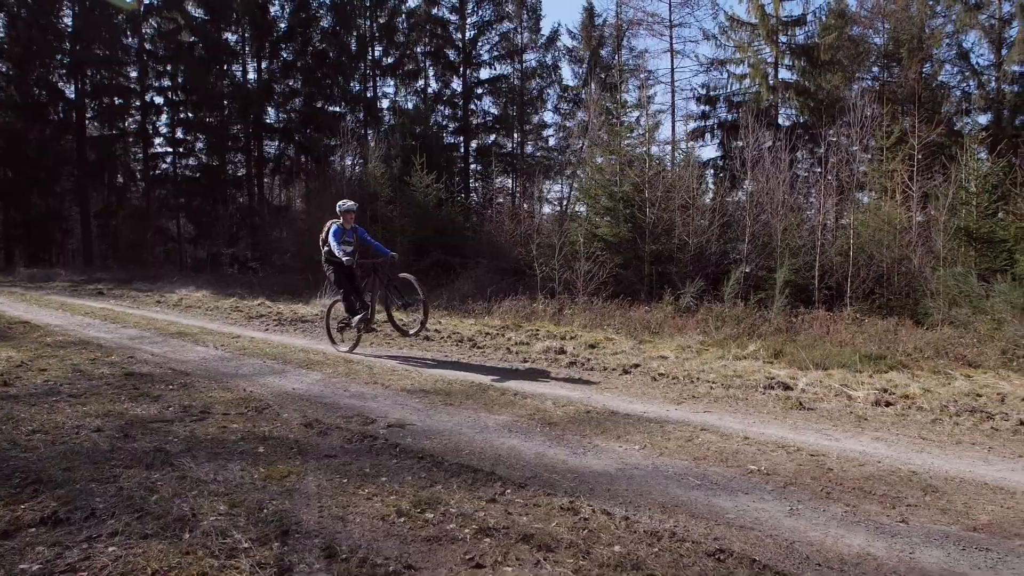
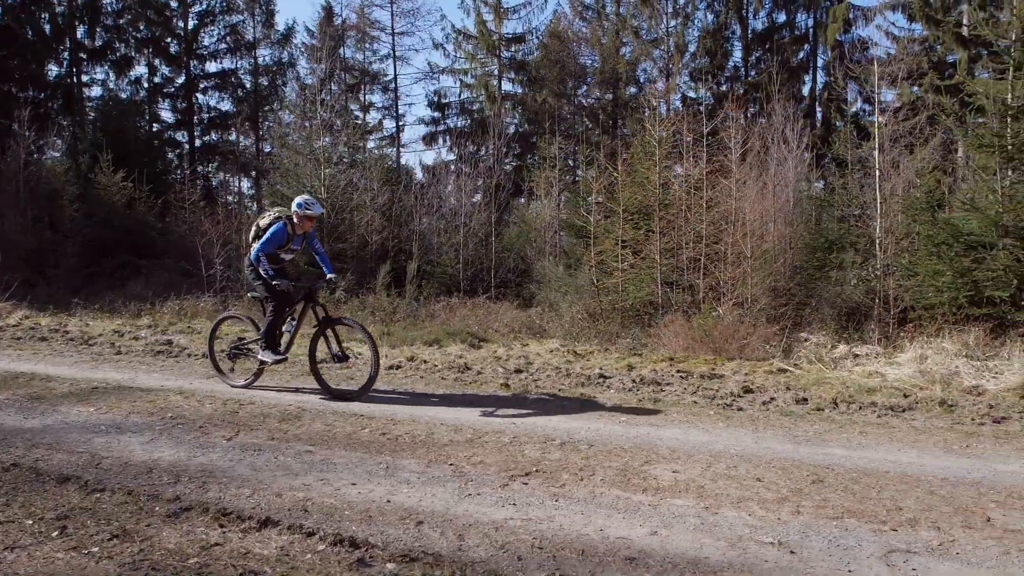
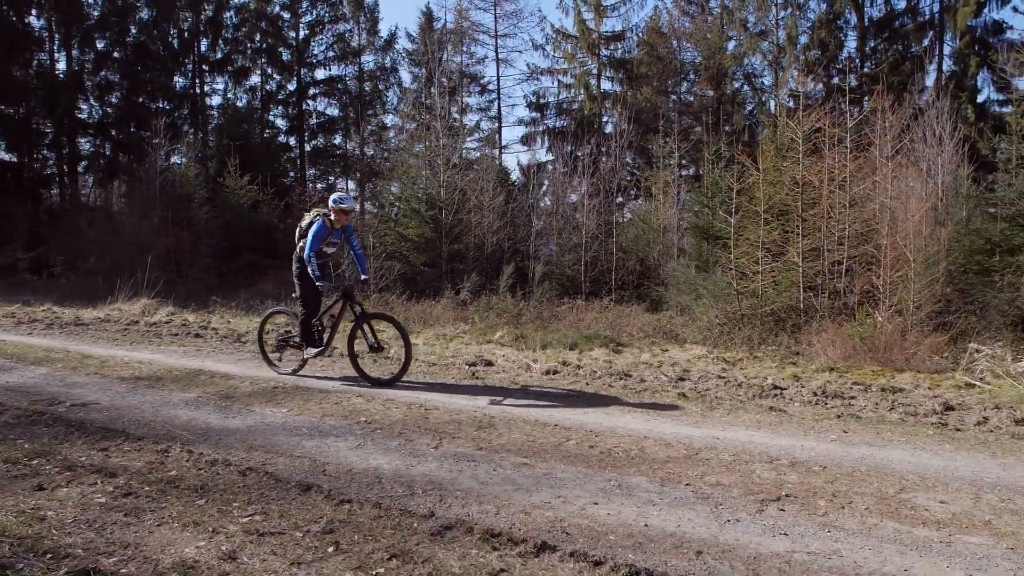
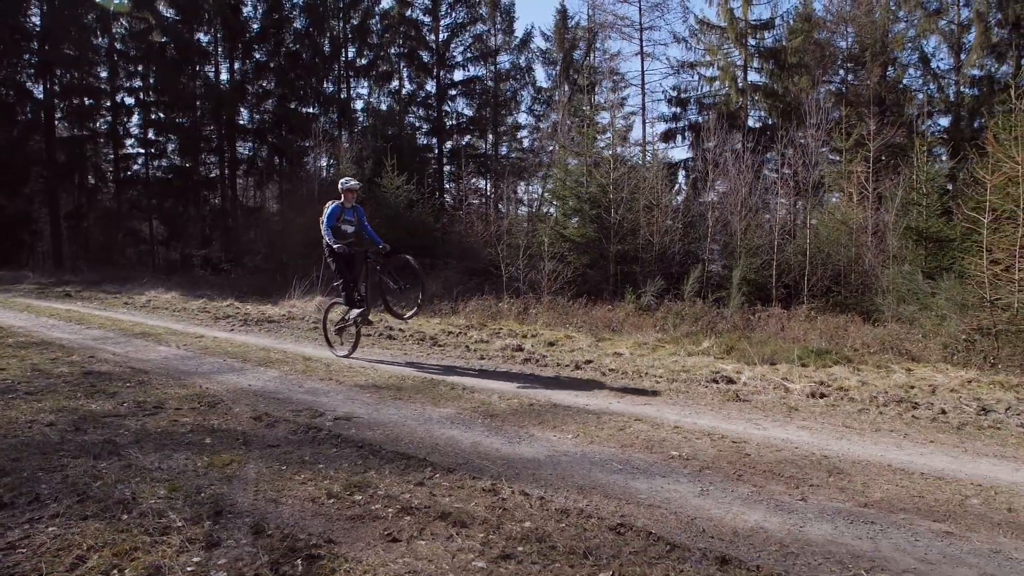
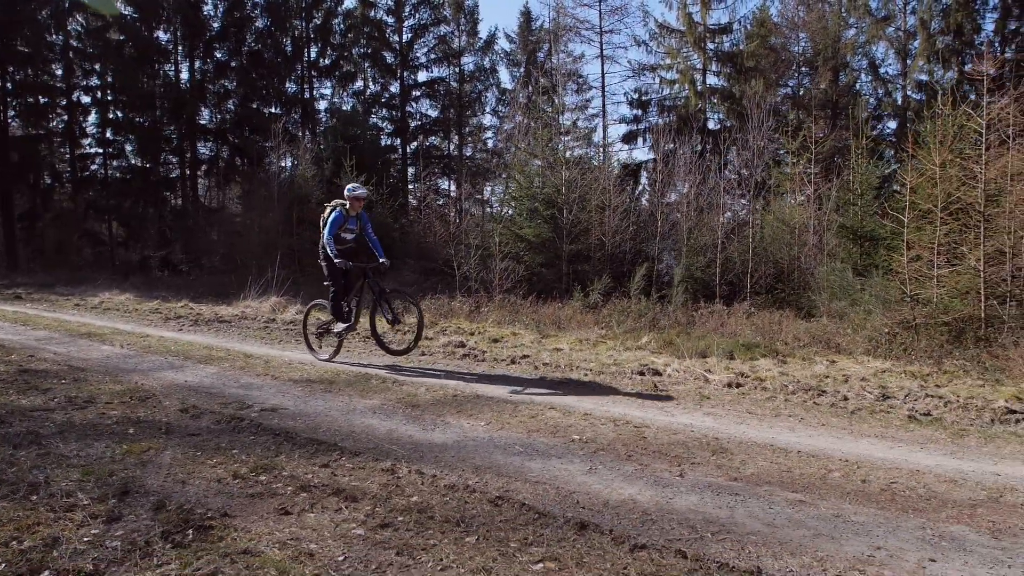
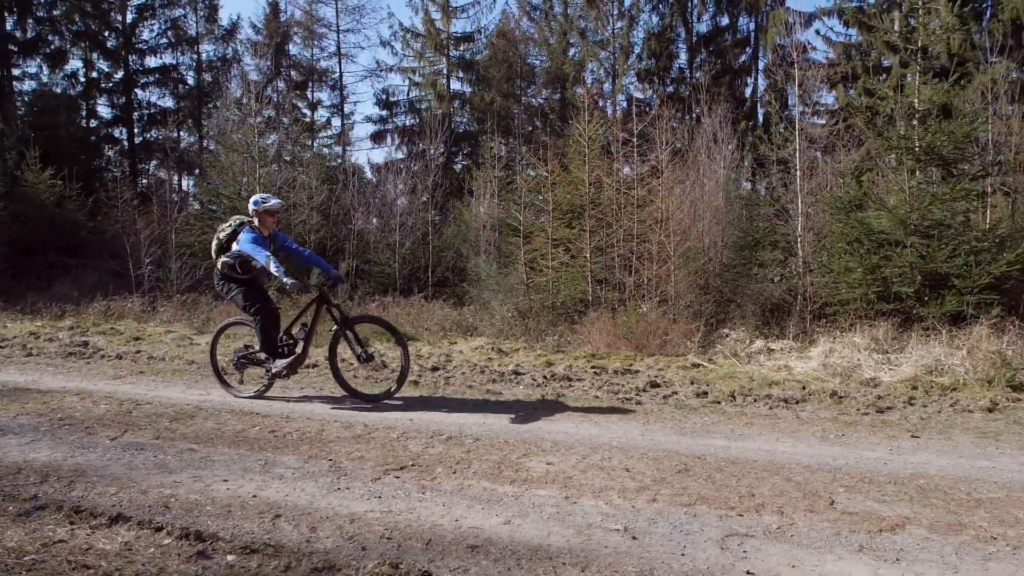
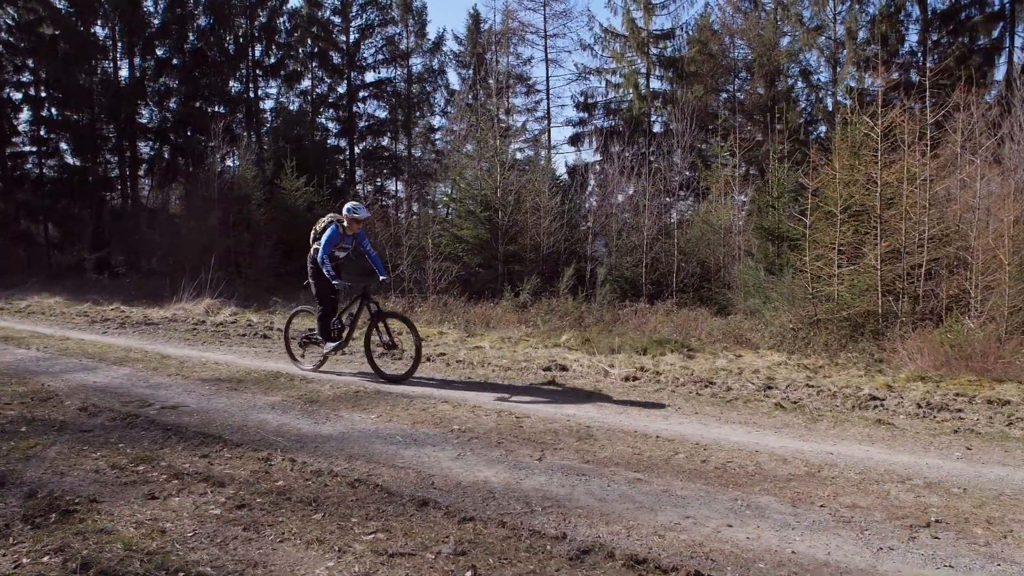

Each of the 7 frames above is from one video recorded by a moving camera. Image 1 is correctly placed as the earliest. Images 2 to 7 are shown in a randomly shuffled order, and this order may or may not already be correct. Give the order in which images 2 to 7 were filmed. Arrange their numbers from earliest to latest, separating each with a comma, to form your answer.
4, 5, 7, 3, 2, 6
